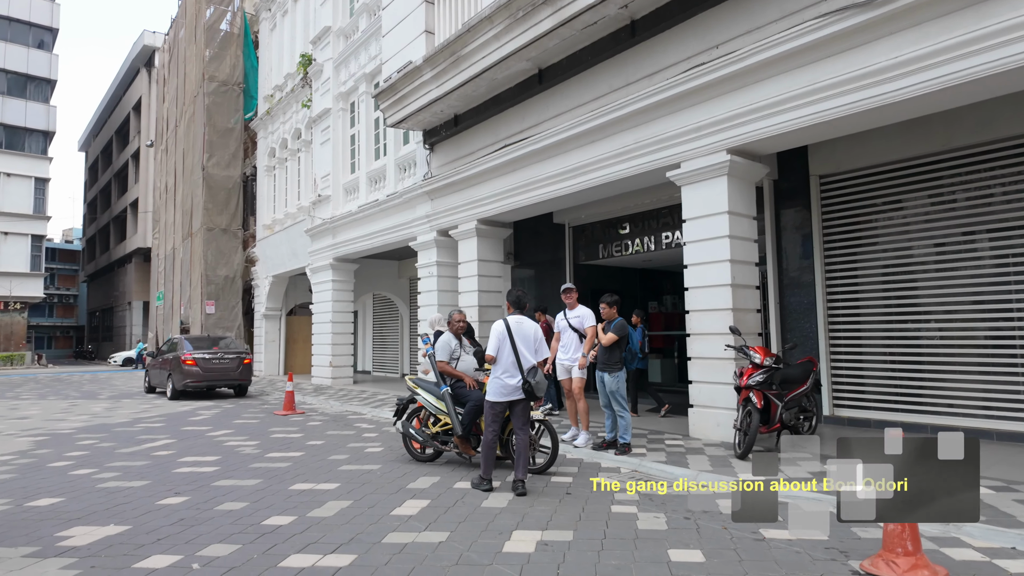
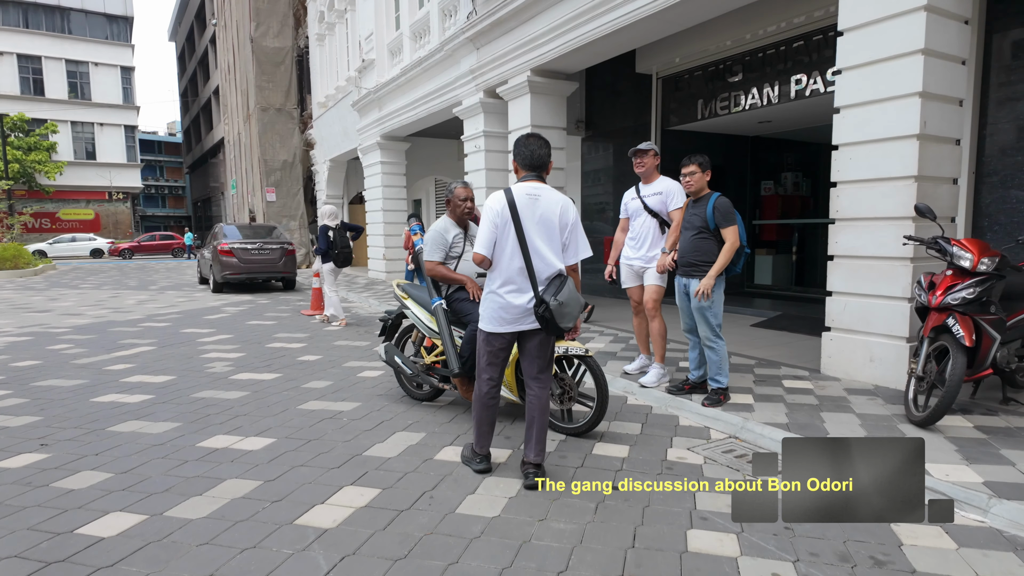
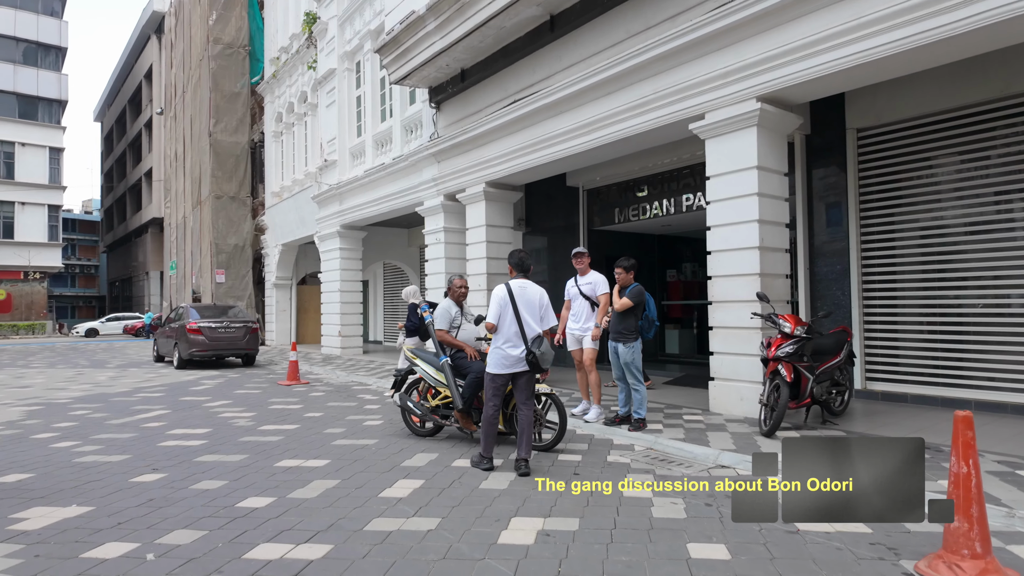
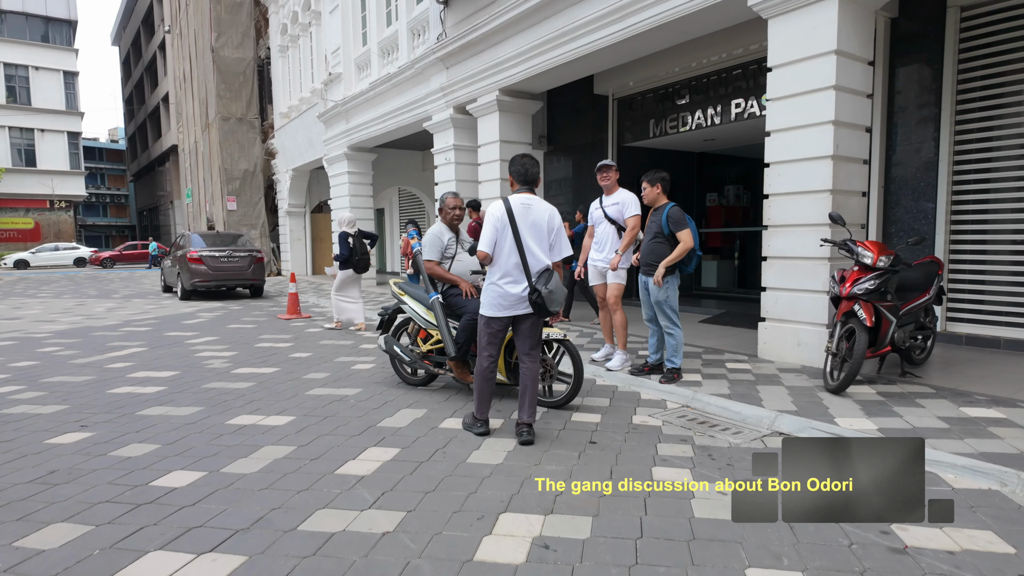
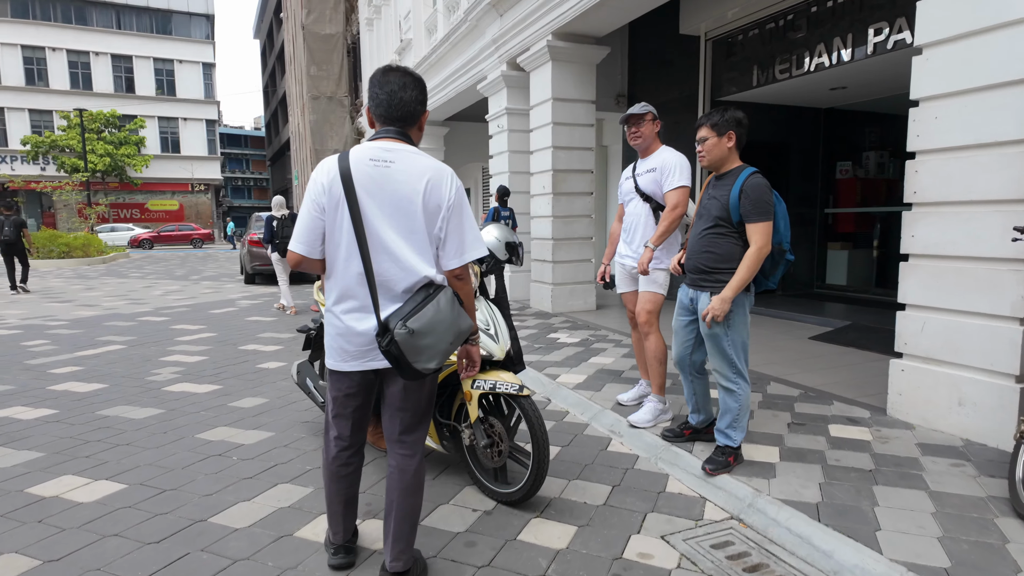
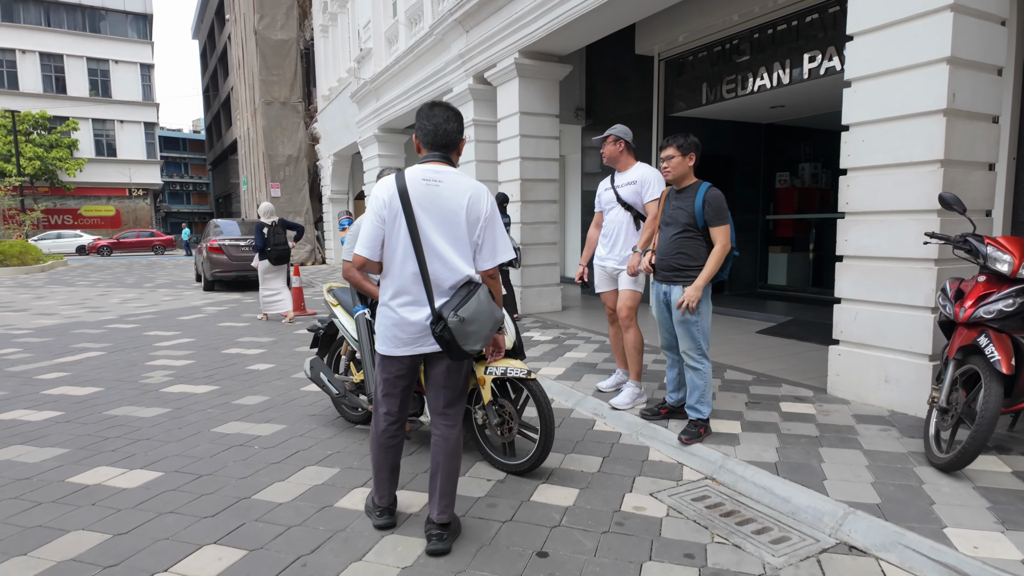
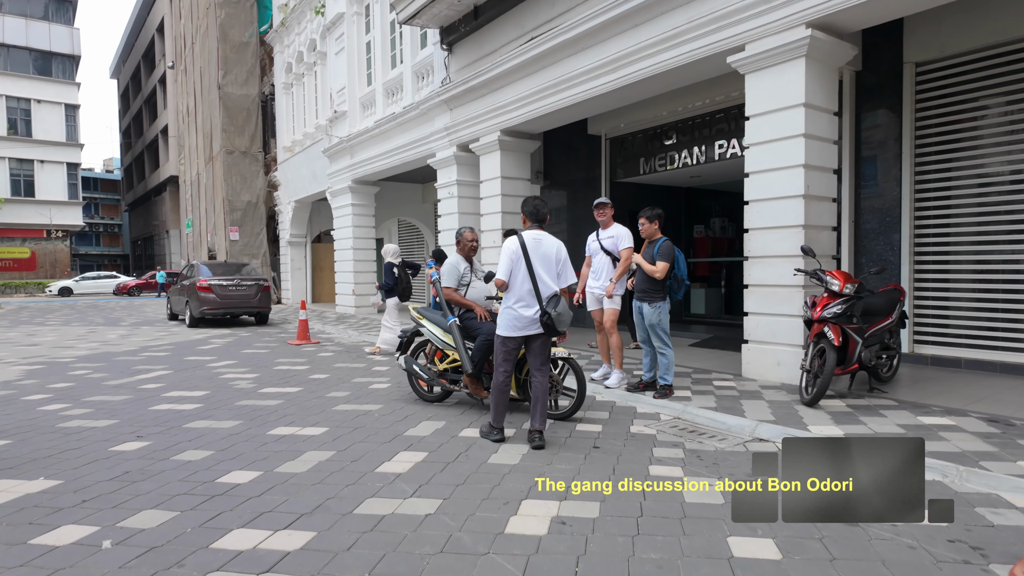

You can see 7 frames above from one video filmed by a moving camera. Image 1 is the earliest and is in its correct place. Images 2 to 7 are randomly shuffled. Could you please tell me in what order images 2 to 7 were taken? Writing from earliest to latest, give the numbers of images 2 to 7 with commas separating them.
3, 7, 4, 2, 6, 5
